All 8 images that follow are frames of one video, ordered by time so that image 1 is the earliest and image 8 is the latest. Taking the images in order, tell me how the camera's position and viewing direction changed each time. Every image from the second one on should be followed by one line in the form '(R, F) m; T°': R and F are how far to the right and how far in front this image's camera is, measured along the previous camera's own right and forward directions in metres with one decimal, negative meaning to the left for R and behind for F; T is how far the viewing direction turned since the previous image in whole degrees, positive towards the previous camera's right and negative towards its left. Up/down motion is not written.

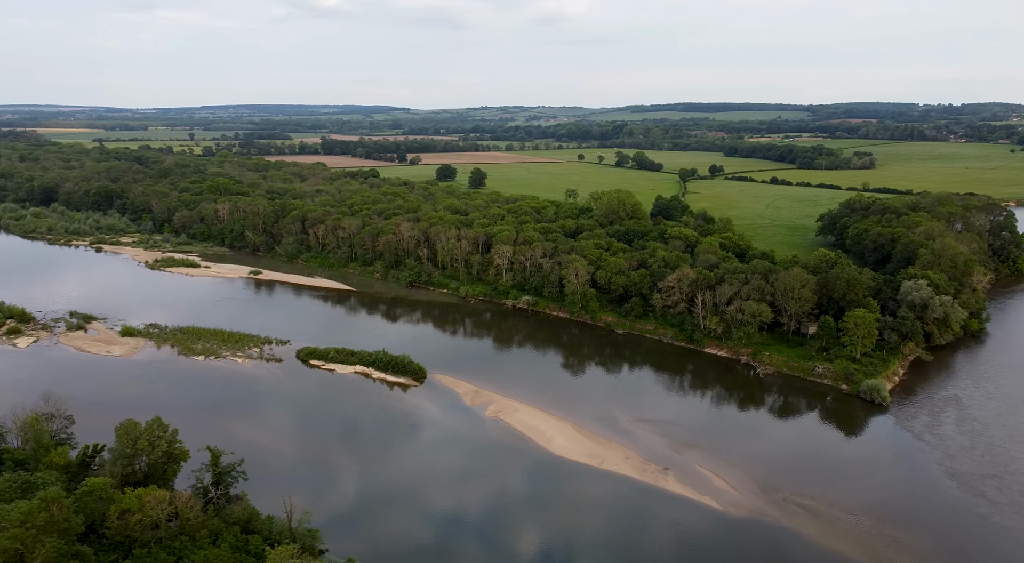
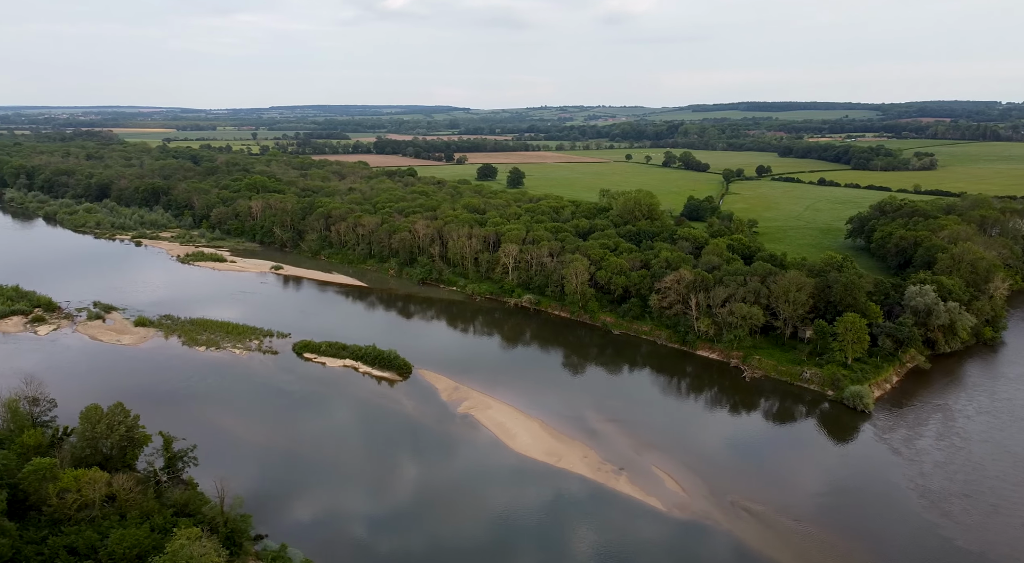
(+4.7, -0.1) m; -4°
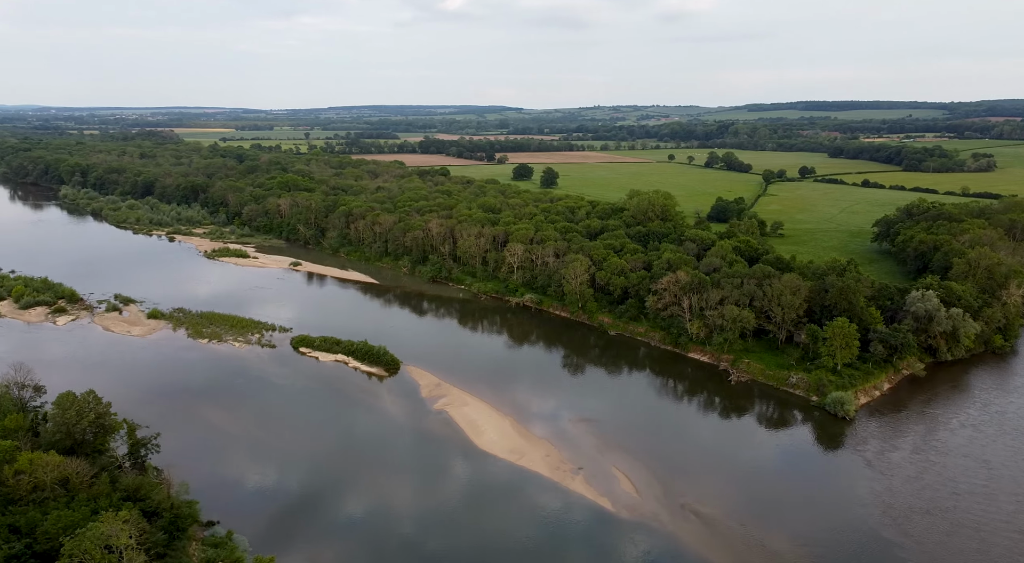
(+4.2, -0.1) m; -4°
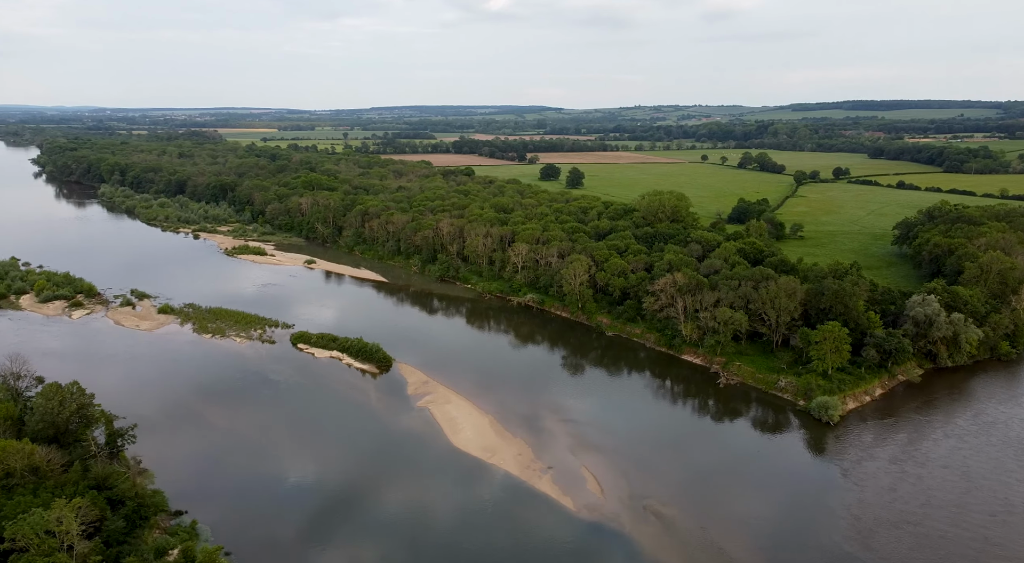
(+3.2, -0.1) m; -3°
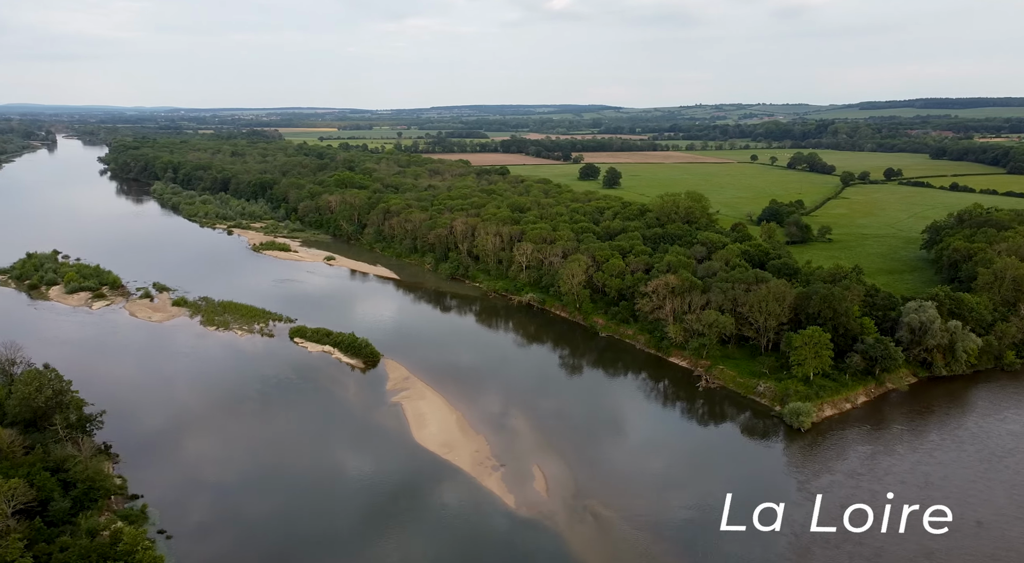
(+4.8, -0.1) m; -4°
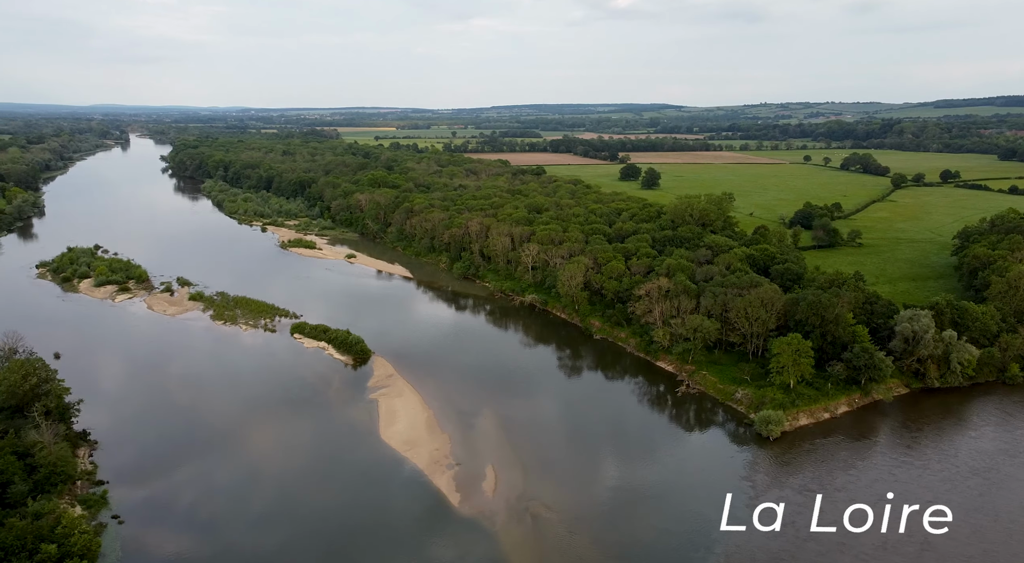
(+4.8, -0.2) m; -4°
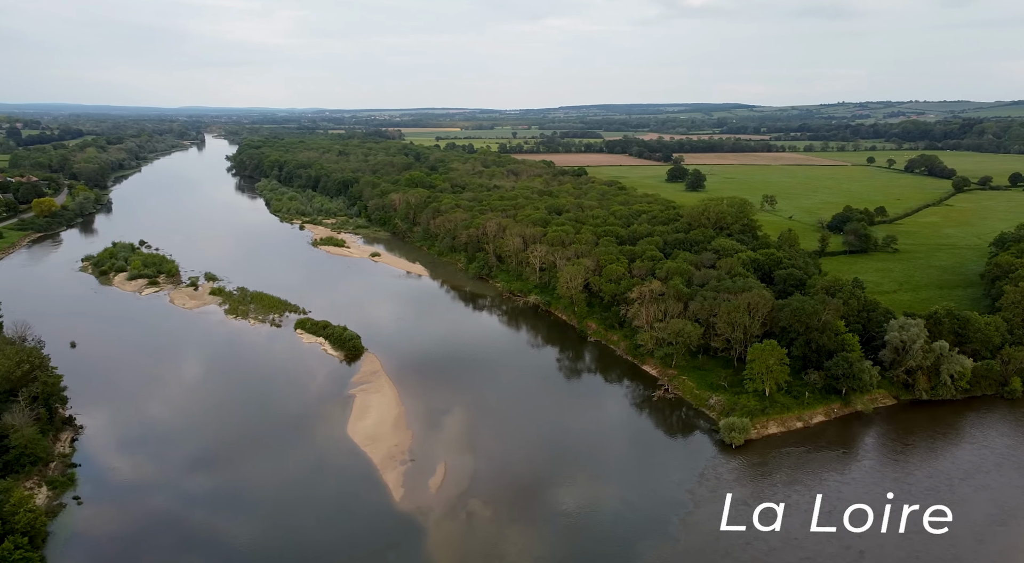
(+5.3, -0.2) m; -5°
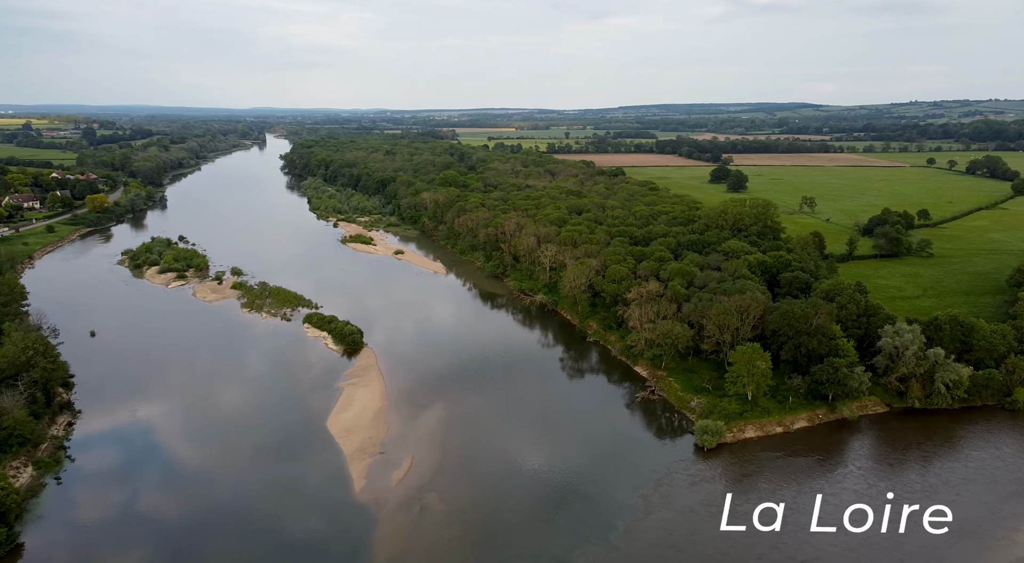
(+4.3, -0.2) m; -4°
